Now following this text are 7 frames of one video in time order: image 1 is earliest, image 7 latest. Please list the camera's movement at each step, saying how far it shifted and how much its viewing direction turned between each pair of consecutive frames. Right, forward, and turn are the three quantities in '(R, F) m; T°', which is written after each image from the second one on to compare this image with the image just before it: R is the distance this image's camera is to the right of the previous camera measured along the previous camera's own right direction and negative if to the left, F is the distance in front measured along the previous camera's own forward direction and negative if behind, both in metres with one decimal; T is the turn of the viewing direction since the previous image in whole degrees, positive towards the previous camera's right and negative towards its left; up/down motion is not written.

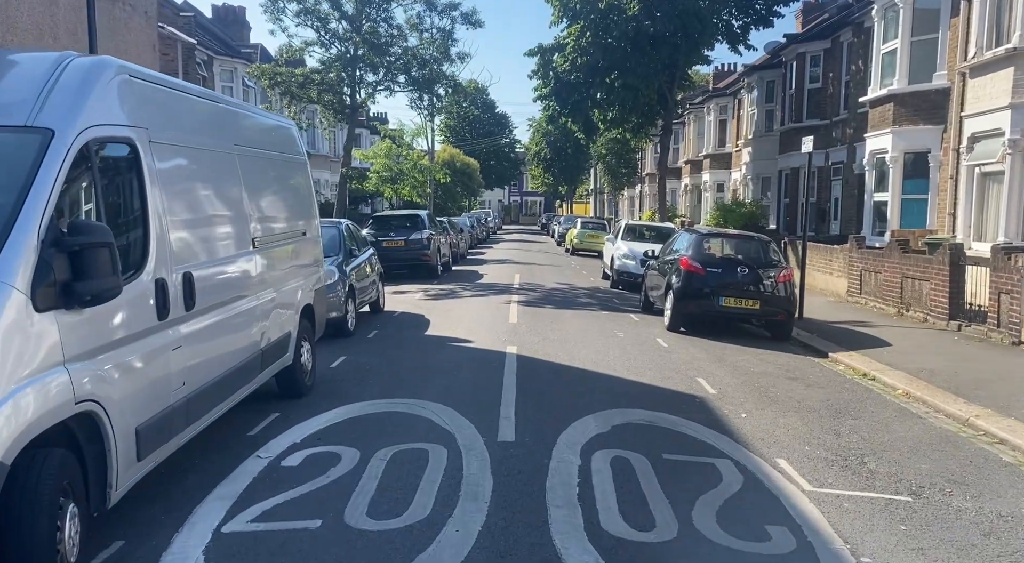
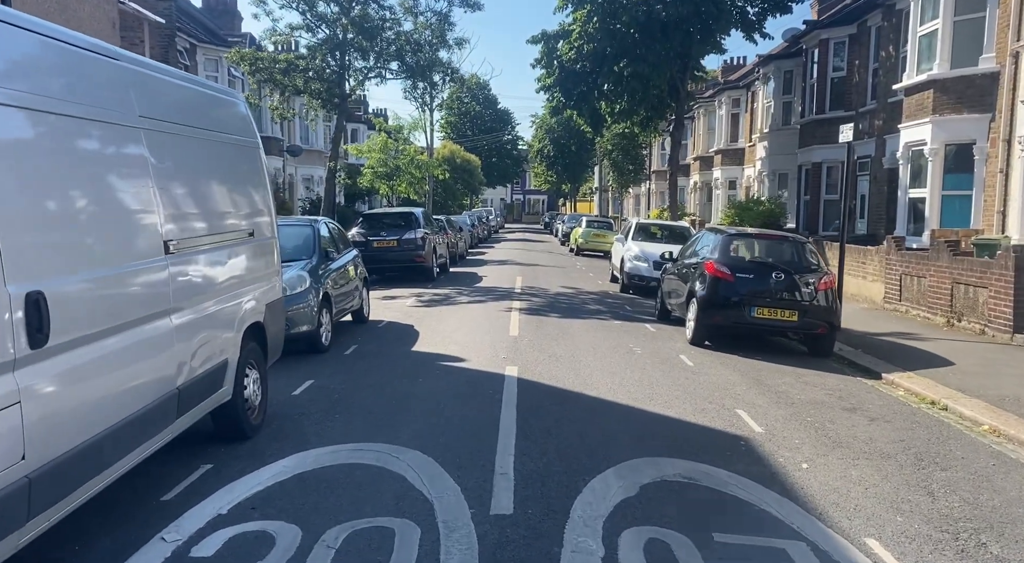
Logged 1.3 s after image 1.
(0.0, +1.4) m; 0°
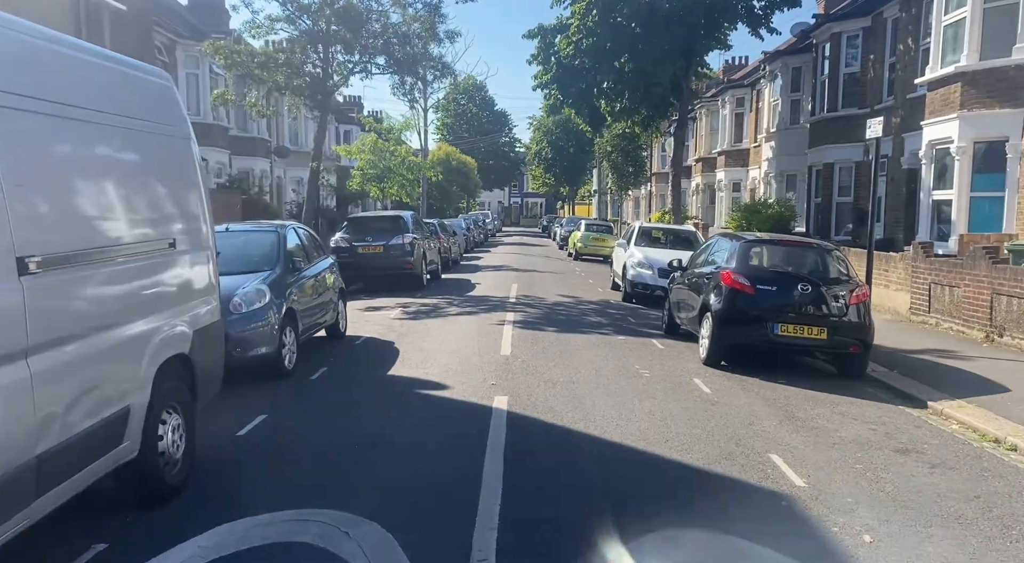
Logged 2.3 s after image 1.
(+0.1, +1.1) m; 0°
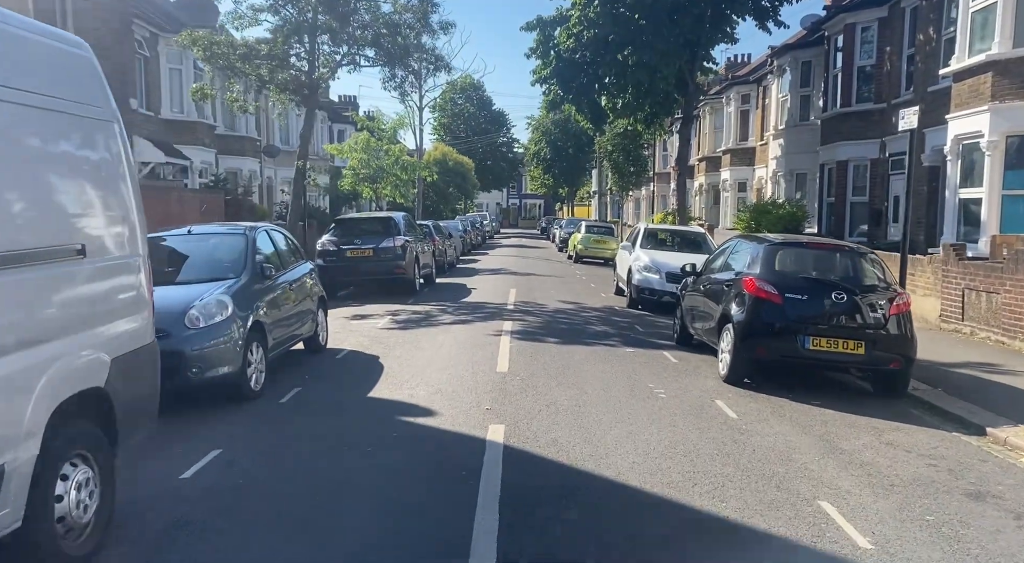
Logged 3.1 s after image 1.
(0.0, +0.9) m; 0°
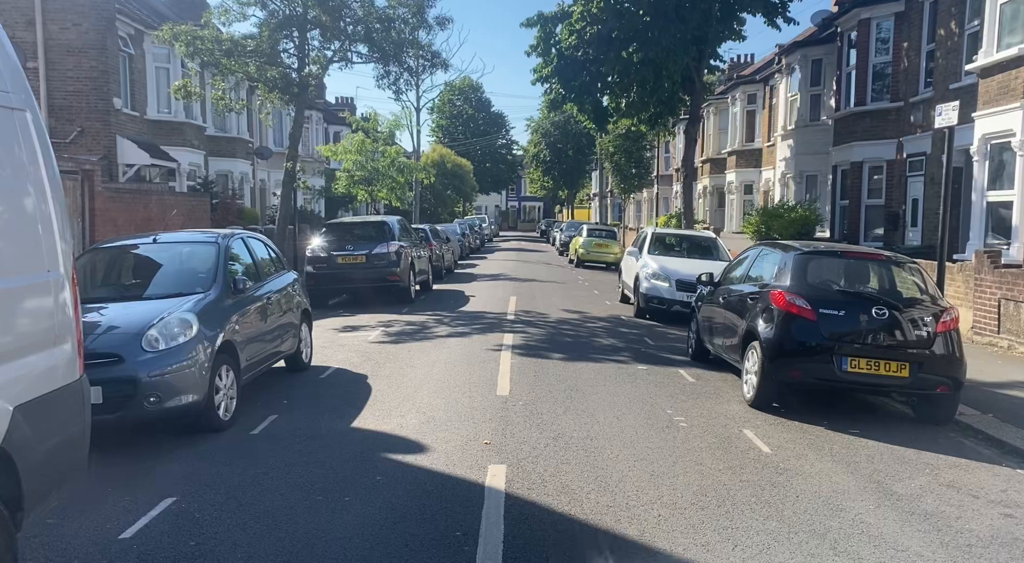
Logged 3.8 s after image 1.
(0.0, +0.8) m; 0°
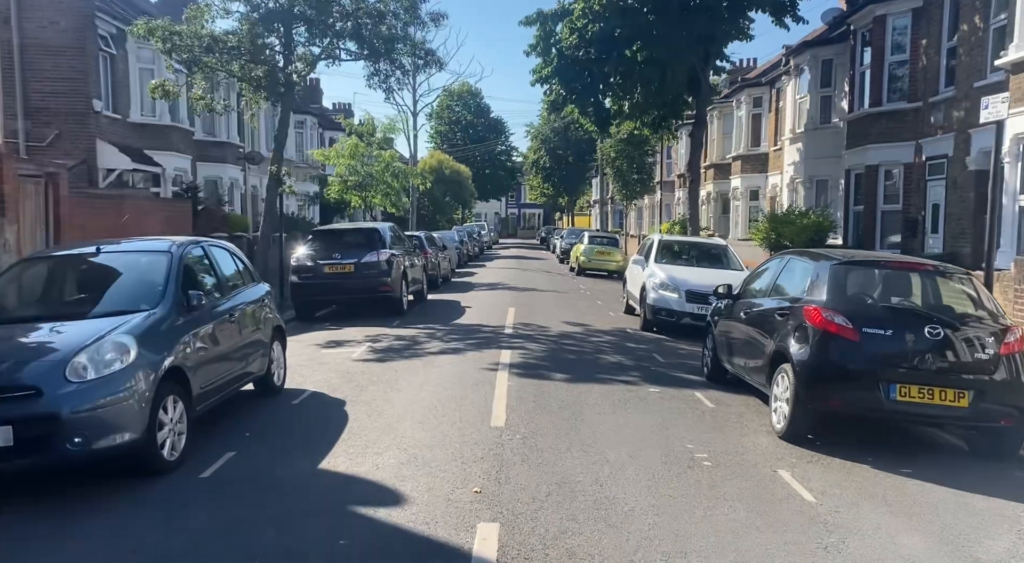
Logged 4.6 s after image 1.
(0.0, +0.9) m; 0°
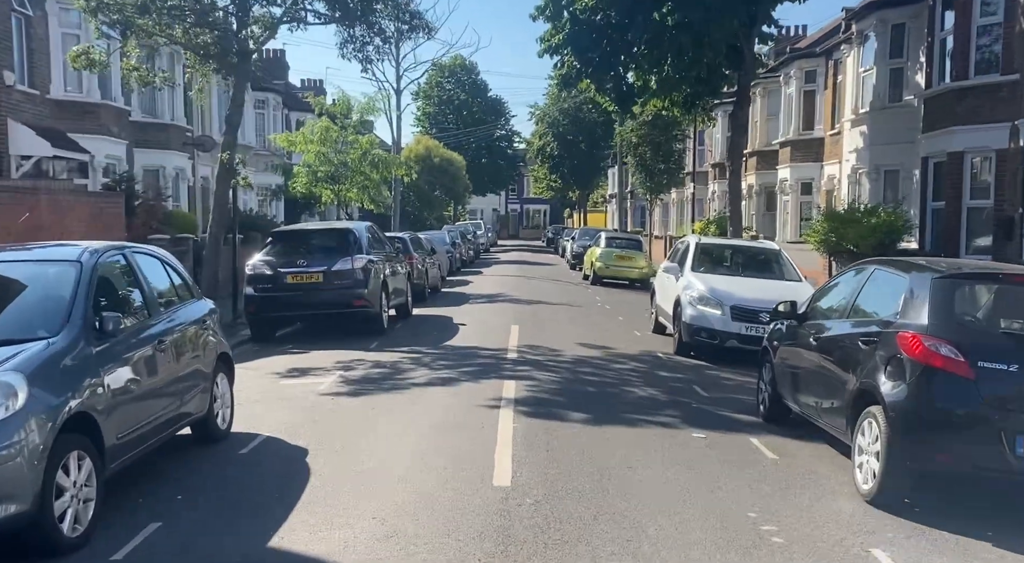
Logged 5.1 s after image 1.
(-0.1, +3.0) m; 0°
